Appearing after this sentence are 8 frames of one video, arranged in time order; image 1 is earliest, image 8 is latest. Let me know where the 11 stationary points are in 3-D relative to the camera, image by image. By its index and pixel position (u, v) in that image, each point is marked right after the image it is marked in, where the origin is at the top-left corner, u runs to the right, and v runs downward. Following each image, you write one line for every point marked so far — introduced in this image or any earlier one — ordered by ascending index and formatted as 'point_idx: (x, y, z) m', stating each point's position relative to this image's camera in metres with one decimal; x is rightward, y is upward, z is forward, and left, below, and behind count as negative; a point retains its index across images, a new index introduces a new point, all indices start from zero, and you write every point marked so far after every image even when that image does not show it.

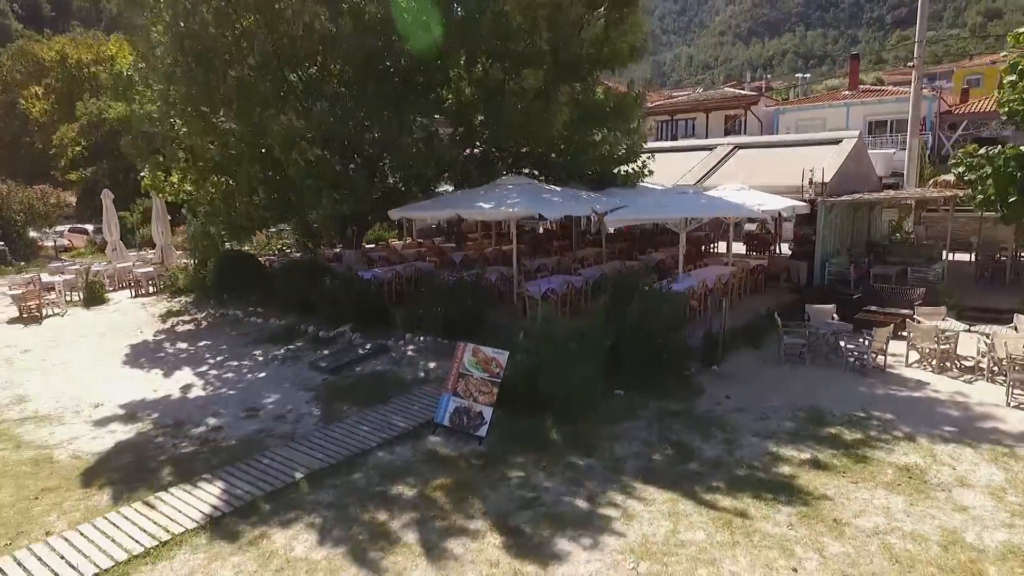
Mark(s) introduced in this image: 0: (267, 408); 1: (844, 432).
0: (-3.1, -1.5, +7.9) m
1: (+3.7, -1.6, +6.7) m
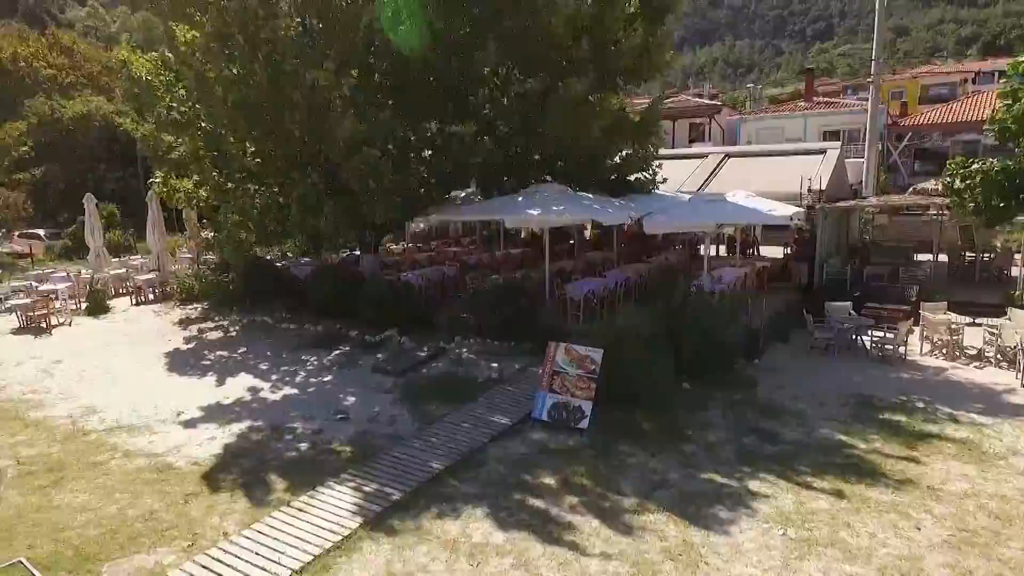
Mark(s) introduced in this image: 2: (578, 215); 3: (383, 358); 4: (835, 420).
0: (-2.1, -1.6, +8.1) m
1: (+4.8, -1.6, +7.6) m
2: (+1.1, +1.3, +10.4) m
3: (-2.1, -1.2, +10.1) m
4: (+4.0, -1.6, +7.5) m
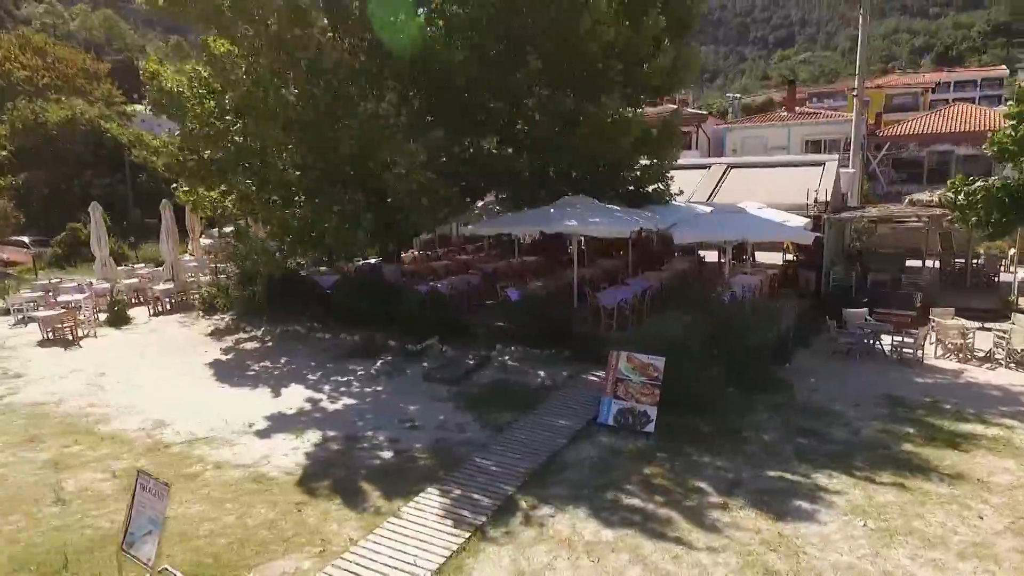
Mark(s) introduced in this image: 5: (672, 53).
0: (-1.2, -1.8, +8.4) m
1: (+5.6, -1.7, +8.3) m
2: (+1.8, +1.1, +10.9) m
3: (-1.4, -1.3, +10.4) m
4: (+4.8, -1.7, +8.1) m
5: (+3.2, +4.3, +11.6) m
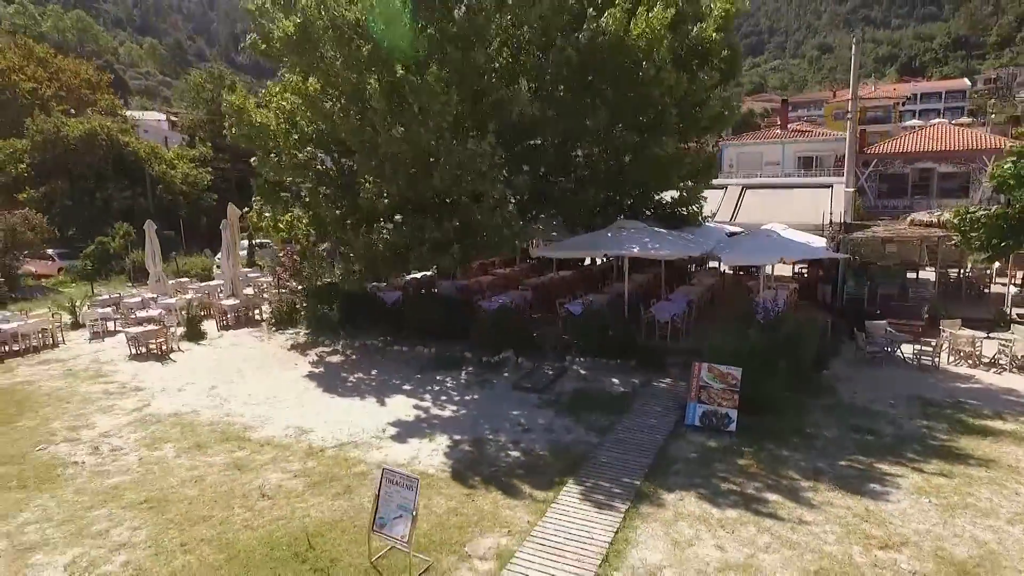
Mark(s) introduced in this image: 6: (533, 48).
0: (+0.3, -2.1, +9.7) m
1: (+7.1, -2.0, +9.9) m
2: (+3.1, +0.8, +12.3) m
3: (0.0, -1.7, +11.7) m
4: (+6.3, -2.0, +9.7) m
5: (+4.5, +4.0, +13.1) m
6: (+0.8, +4.7, +12.3) m
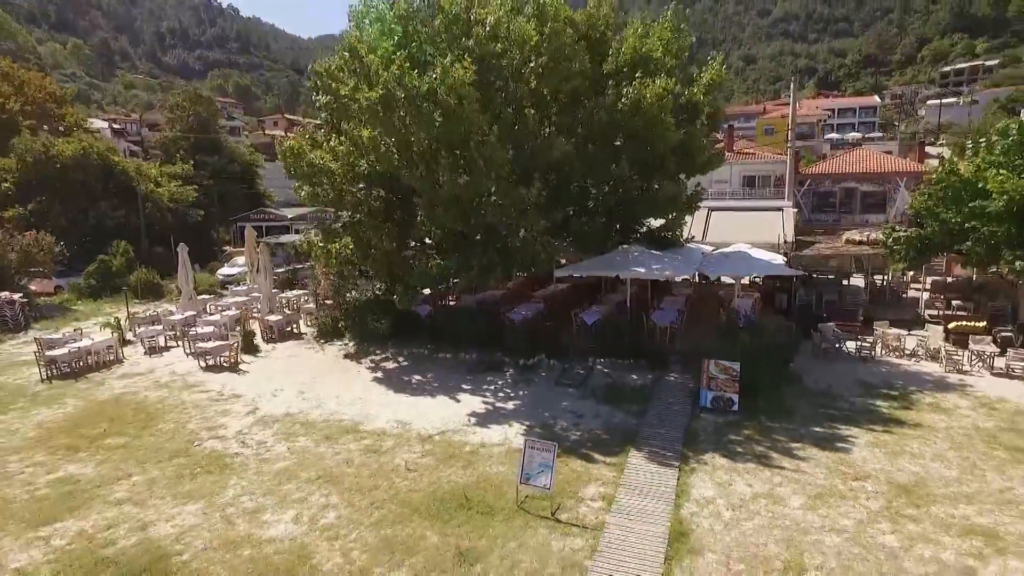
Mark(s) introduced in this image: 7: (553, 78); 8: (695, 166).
0: (+1.3, -2.5, +12.4) m
1: (+8.1, -2.2, +13.2) m
2: (+3.9, +0.4, +15.3) m
3: (+0.9, -2.0, +14.4) m
4: (+7.4, -2.3, +13.0) m
5: (+5.1, +3.7, +16.2) m
6: (+1.5, +4.4, +15.0) m
7: (+1.1, +4.9, +14.2) m
8: (+4.7, +3.2, +16.0) m
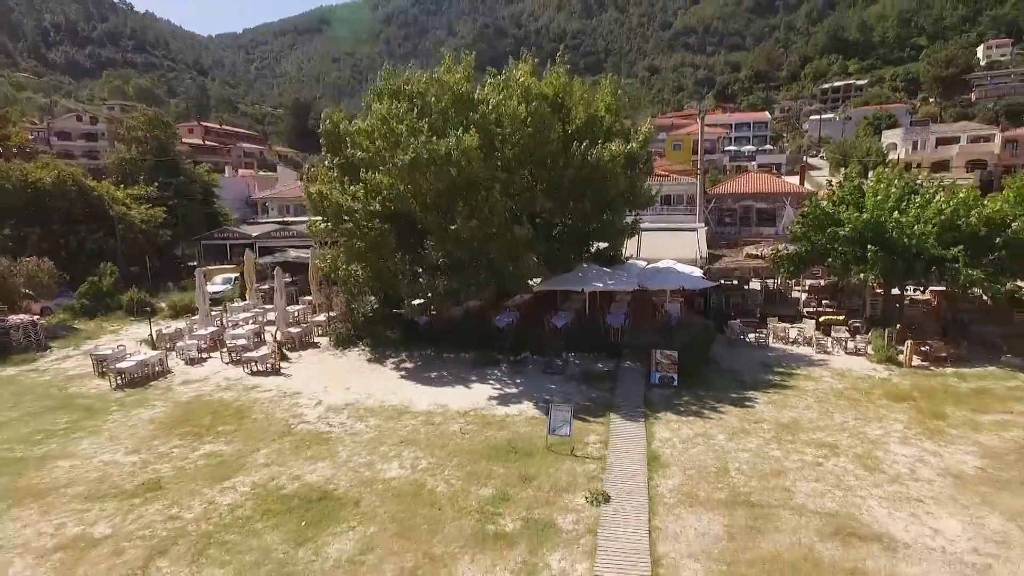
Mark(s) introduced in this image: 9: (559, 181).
0: (+1.4, -2.8, +16.9) m
1: (+8.1, -2.4, +18.7) m
2: (+3.5, +0.1, +20.2) m
3: (+0.8, -2.4, +18.8) m
4: (+7.3, -2.5, +18.3) m
5: (+4.5, +3.4, +21.3) m
6: (+1.1, +4.0, +19.6) m
7: (+0.8, +4.5, +18.7) m
8: (+4.2, +2.9, +20.9) m
9: (+1.6, +3.4, +19.7) m
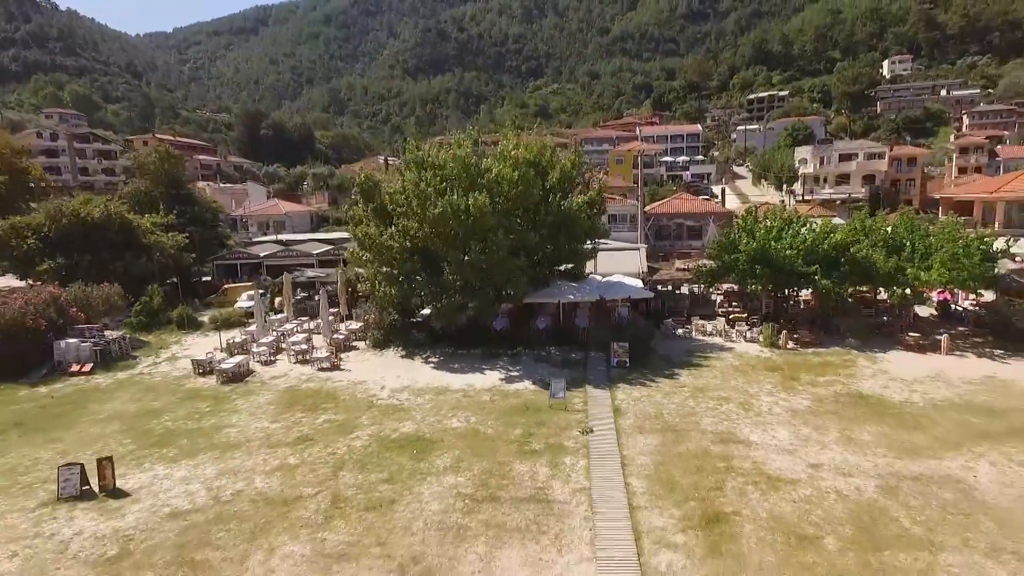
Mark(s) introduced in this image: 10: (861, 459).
0: (+1.6, -3.4, +24.3) m
1: (+8.0, -2.8, +26.6) m
2: (+3.3, -0.4, +27.6) m
3: (+0.7, -3.0, +26.0) m
4: (+7.3, -2.9, +26.1) m
5: (+4.1, +2.9, +28.8) m
6: (+0.8, +3.5, +26.8) m
7: (+0.6, +3.9, +26.0) m
8: (+3.8, +2.4, +28.5) m
9: (+1.4, +2.9, +27.1) m
10: (+9.0, -4.4, +15.8) m
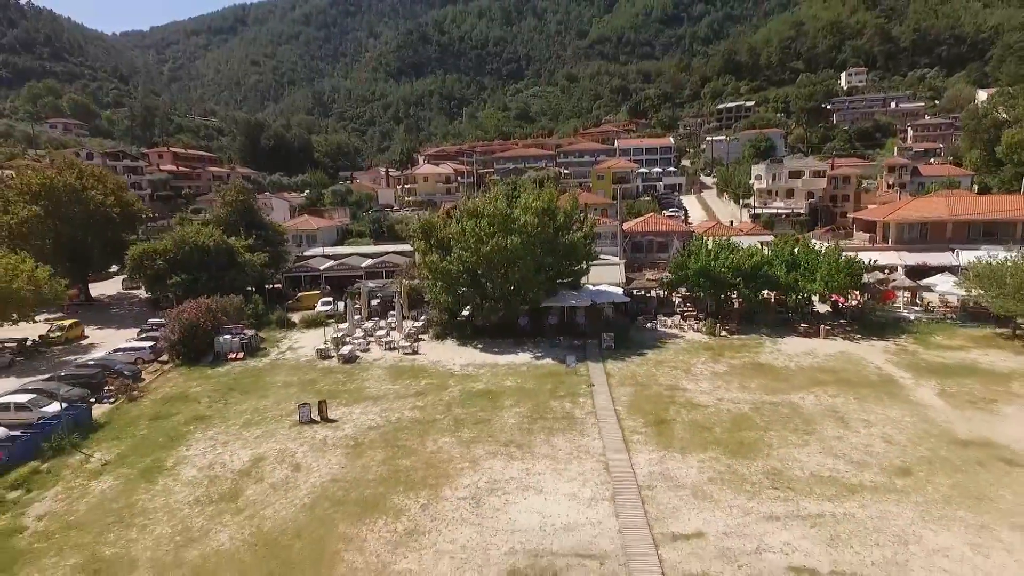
0: (+3.0, -3.9, +36.3) m
1: (+9.4, -3.3, +38.8) m
2: (+4.5, -0.9, +39.7) m
3: (+2.1, -3.5, +38.0) m
4: (+8.7, -3.4, +38.4) m
5: (+5.3, +2.5, +40.9) m
6: (+2.1, +2.9, +38.8) m
7: (+1.9, +3.4, +37.9) m
8: (+5.1, +1.9, +40.5) m
9: (+2.7, +2.3, +39.1) m
10: (+10.7, -4.9, +28.1) m
